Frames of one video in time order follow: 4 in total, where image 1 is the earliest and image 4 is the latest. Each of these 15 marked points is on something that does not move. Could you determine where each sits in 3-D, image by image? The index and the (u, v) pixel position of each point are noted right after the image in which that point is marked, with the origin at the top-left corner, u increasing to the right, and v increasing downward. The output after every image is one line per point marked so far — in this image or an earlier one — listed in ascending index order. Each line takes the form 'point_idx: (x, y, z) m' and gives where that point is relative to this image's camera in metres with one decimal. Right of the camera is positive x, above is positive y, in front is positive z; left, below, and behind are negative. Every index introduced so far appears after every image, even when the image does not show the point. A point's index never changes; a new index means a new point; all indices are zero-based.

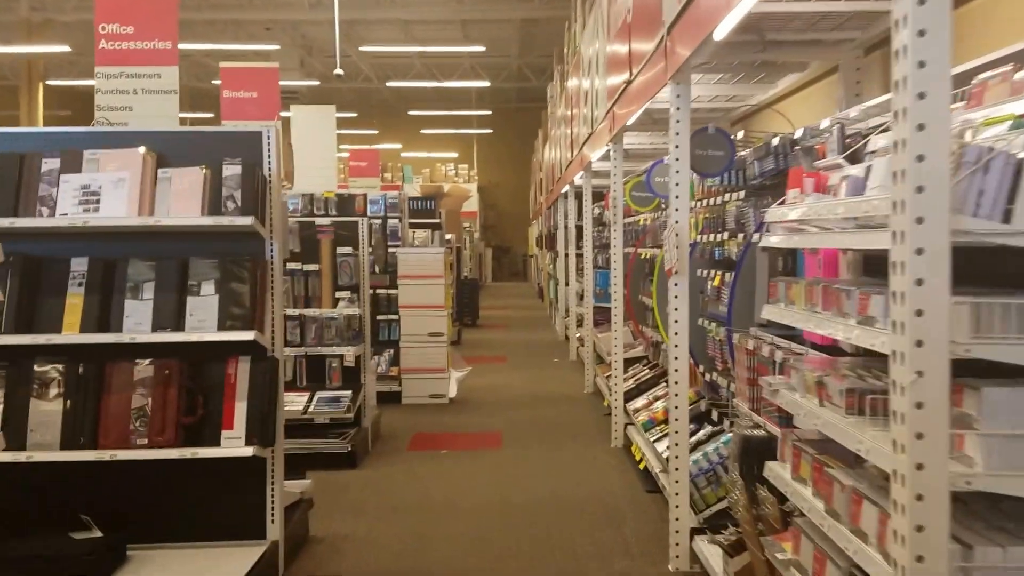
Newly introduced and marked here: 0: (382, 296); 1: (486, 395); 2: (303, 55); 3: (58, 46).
0: (-0.7, 0.0, +7.7) m
1: (-0.1, -0.6, +7.8) m
2: (-2.7, +3.1, +18.1) m
3: (-4.5, +2.4, +13.8) m
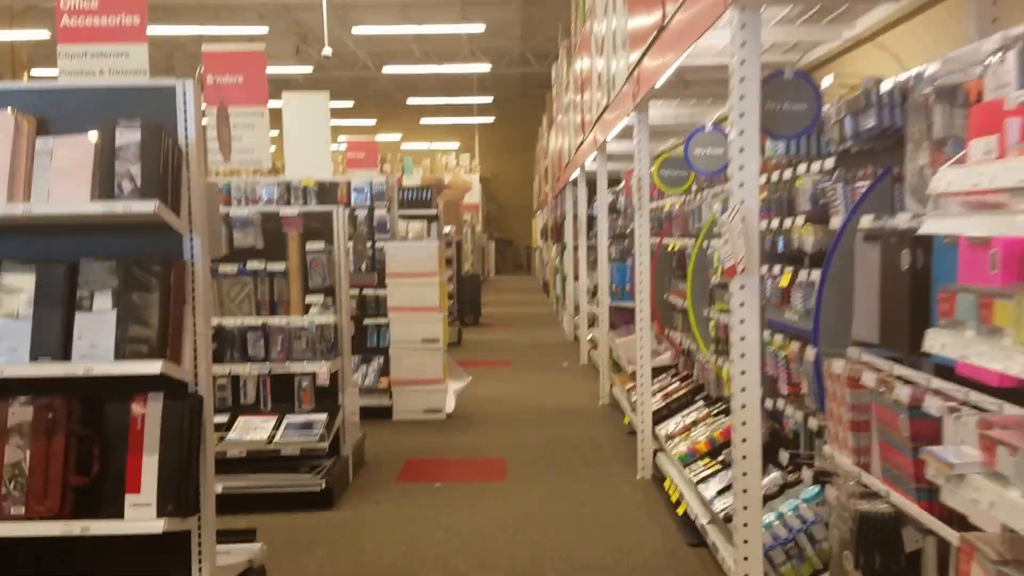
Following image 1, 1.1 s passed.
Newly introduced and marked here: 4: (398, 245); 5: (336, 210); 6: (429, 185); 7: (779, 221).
0: (-0.7, 0.0, +6.7) m
1: (-0.1, -0.6, +6.9) m
2: (-2.7, +3.1, +17.2) m
3: (-4.5, +2.4, +12.8) m
4: (-0.5, +0.2, +6.5) m
5: (-0.6, +0.3, +4.6) m
6: (-0.6, +0.7, +9.8) m
7: (+0.6, +0.2, +3.2) m
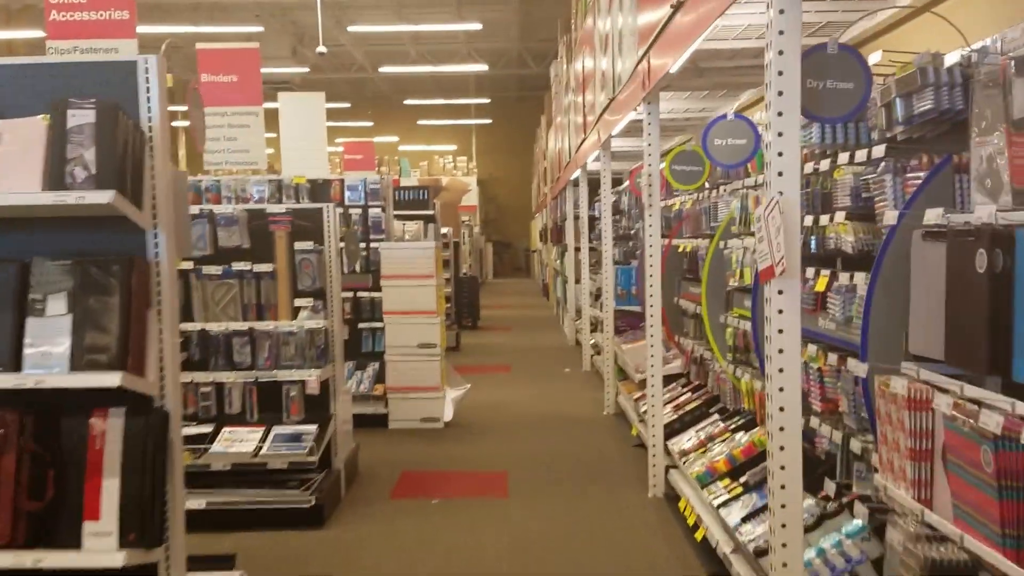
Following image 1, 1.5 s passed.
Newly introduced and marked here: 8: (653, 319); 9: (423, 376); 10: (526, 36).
0: (-0.7, -0.1, +6.4) m
1: (-0.1, -0.6, +6.6) m
2: (-2.7, +3.1, +16.9) m
3: (-4.5, +2.4, +12.5) m
4: (-0.5, +0.2, +6.2) m
5: (-0.6, +0.3, +4.3) m
6: (-0.6, +0.7, +9.5) m
7: (+0.6, +0.1, +2.9) m
8: (+0.5, -0.1, +4.5) m
9: (-0.4, -0.4, +6.2) m
10: (+0.2, +3.3, +17.9) m
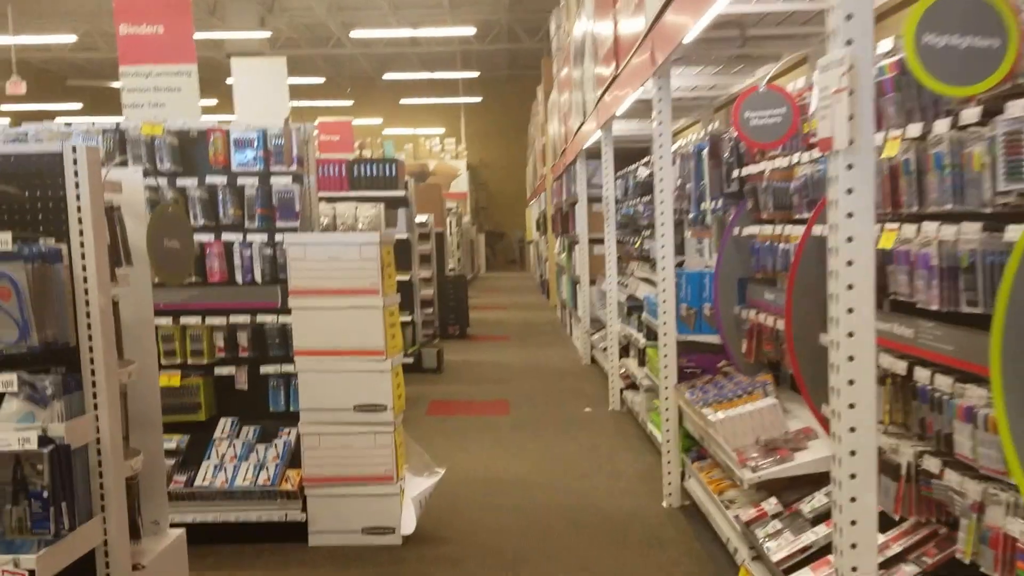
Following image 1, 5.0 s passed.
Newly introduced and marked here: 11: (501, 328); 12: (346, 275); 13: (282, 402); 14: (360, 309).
0: (-0.7, -0.1, +3.9) m
1: (-0.1, -0.7, +4.0) m
2: (-2.8, +3.1, +14.3) m
3: (-4.5, +2.3, +9.9) m
4: (-0.5, +0.1, +3.6) m
5: (-0.6, +0.2, +1.8) m
6: (-0.6, +0.7, +7.0) m
7: (+0.7, +0.1, +0.4) m
8: (+0.5, -0.2, +1.9) m
9: (-0.4, -0.5, +3.7) m
10: (+0.1, +3.3, +15.4) m
11: (-0.1, -0.3, +12.2) m
12: (-0.4, 0.0, +3.6) m
13: (-0.7, -0.3, +3.9) m
14: (-0.4, -0.1, +3.7) m
